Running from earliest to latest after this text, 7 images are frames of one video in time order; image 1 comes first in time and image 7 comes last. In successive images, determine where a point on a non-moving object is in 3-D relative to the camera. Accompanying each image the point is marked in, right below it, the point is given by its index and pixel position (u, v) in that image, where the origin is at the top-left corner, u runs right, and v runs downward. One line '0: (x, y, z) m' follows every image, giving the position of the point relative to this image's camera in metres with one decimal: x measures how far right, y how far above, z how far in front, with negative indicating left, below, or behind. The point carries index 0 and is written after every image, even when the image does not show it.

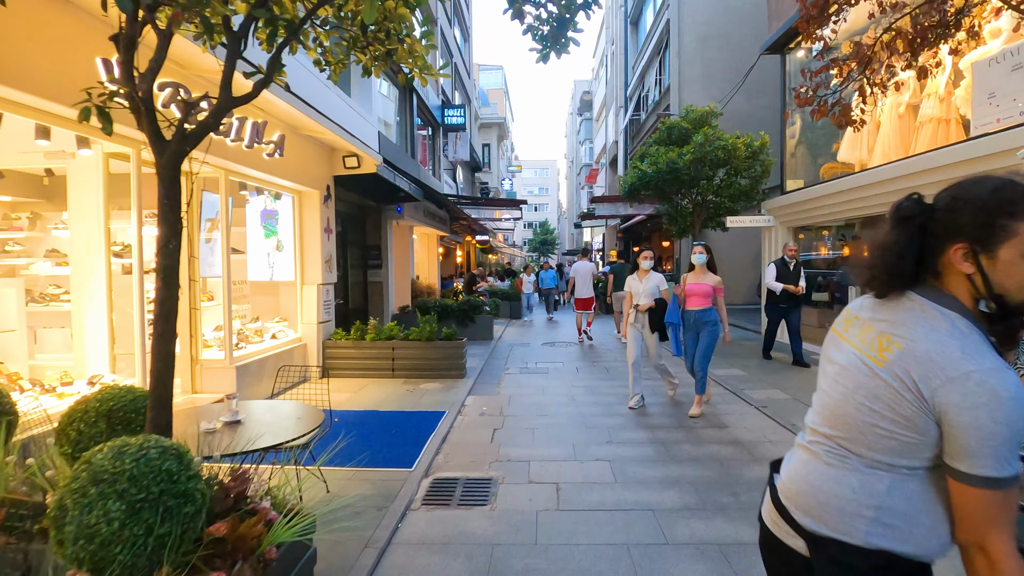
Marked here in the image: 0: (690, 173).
0: (+3.6, +2.3, +10.5) m
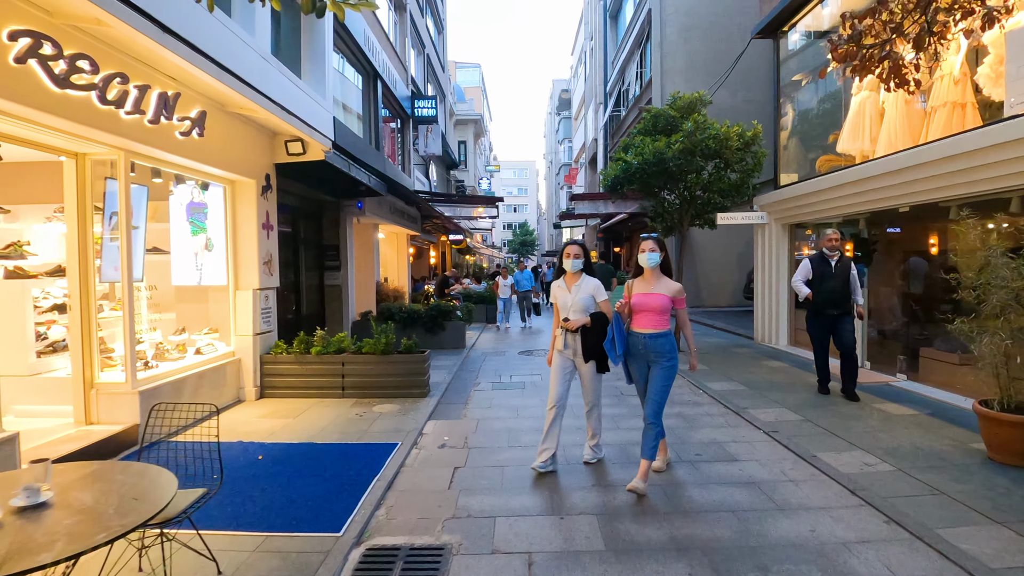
0: (+3.0, +2.2, +9.6) m
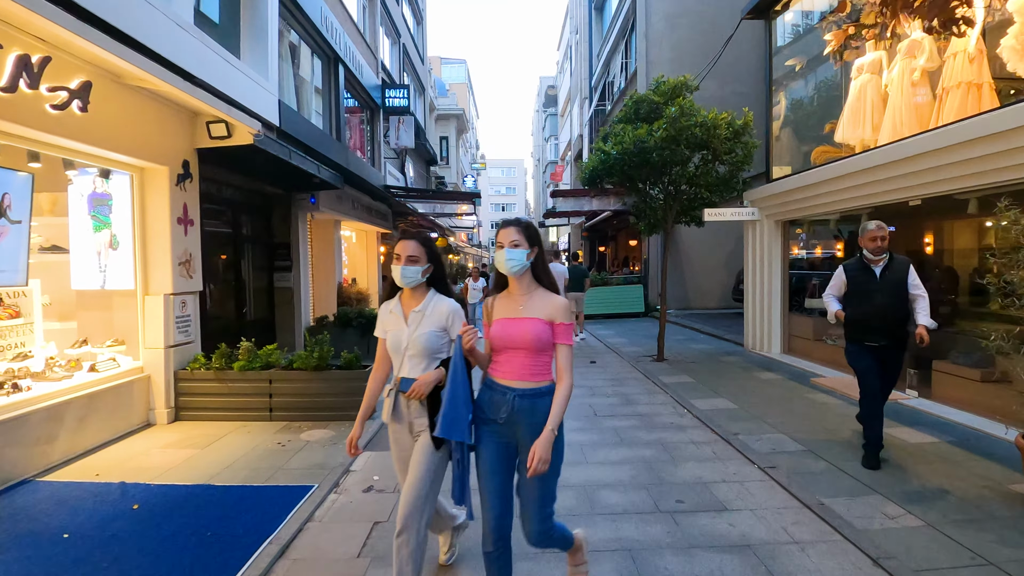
0: (+2.5, +2.2, +8.7) m
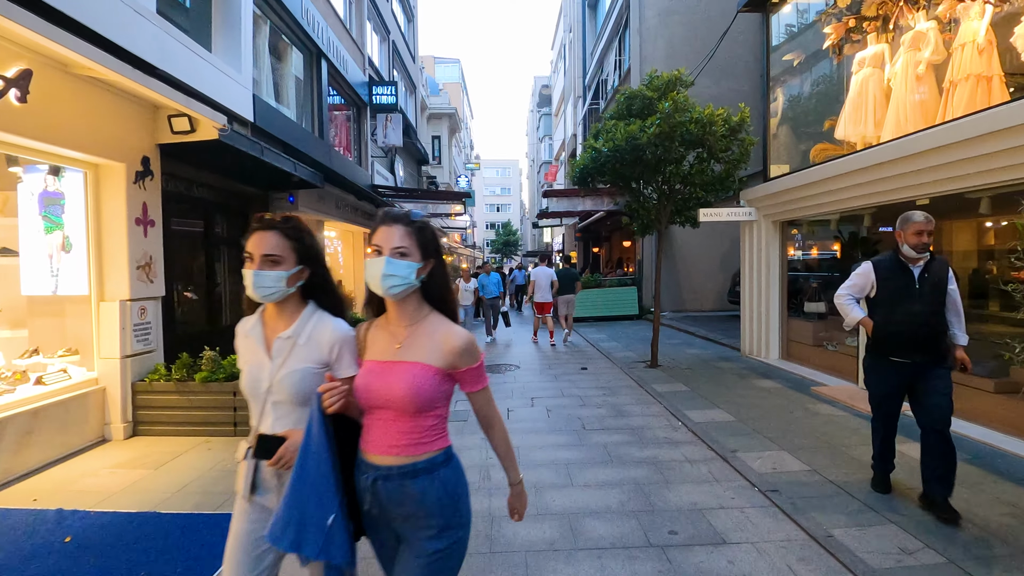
0: (+2.3, +2.1, +8.3) m
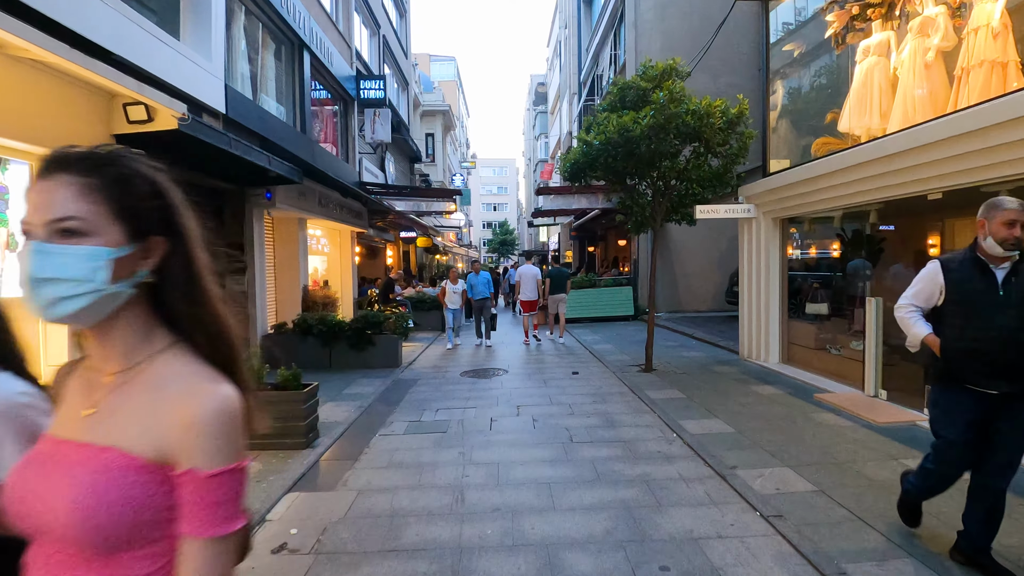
0: (+2.1, +2.1, +7.9) m
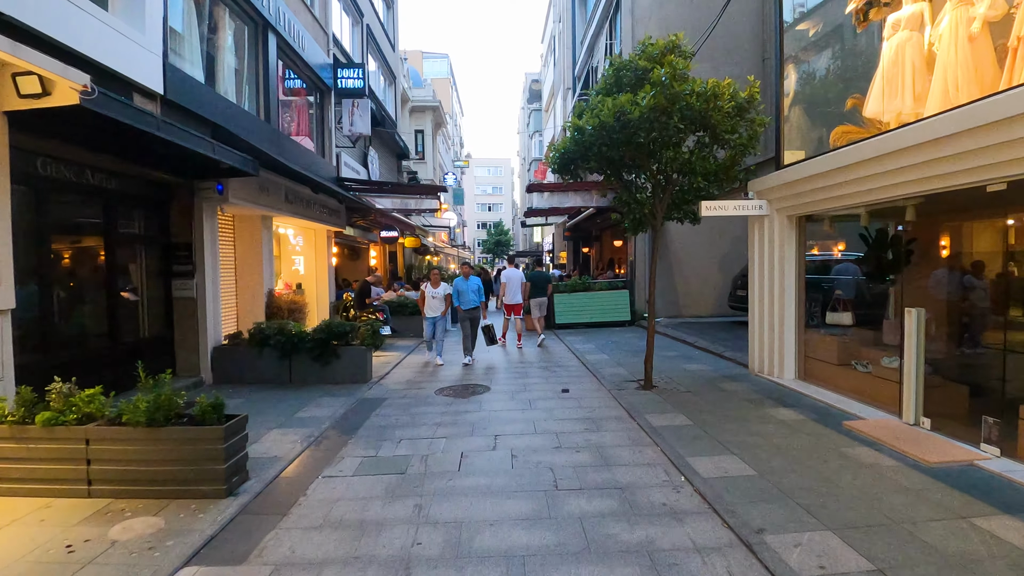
0: (+1.8, +2.0, +6.9) m
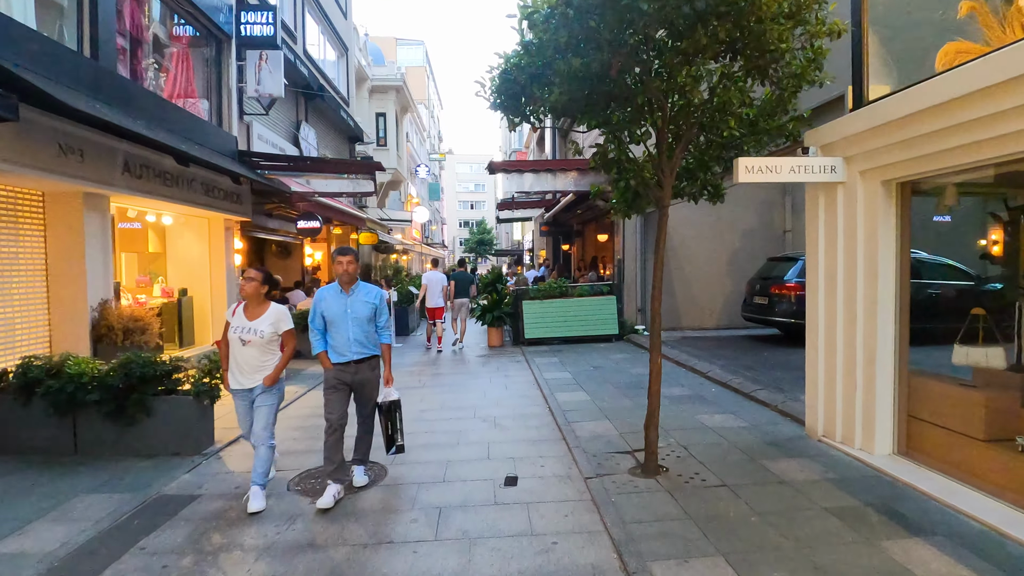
0: (+1.1, +1.9, +4.0) m
